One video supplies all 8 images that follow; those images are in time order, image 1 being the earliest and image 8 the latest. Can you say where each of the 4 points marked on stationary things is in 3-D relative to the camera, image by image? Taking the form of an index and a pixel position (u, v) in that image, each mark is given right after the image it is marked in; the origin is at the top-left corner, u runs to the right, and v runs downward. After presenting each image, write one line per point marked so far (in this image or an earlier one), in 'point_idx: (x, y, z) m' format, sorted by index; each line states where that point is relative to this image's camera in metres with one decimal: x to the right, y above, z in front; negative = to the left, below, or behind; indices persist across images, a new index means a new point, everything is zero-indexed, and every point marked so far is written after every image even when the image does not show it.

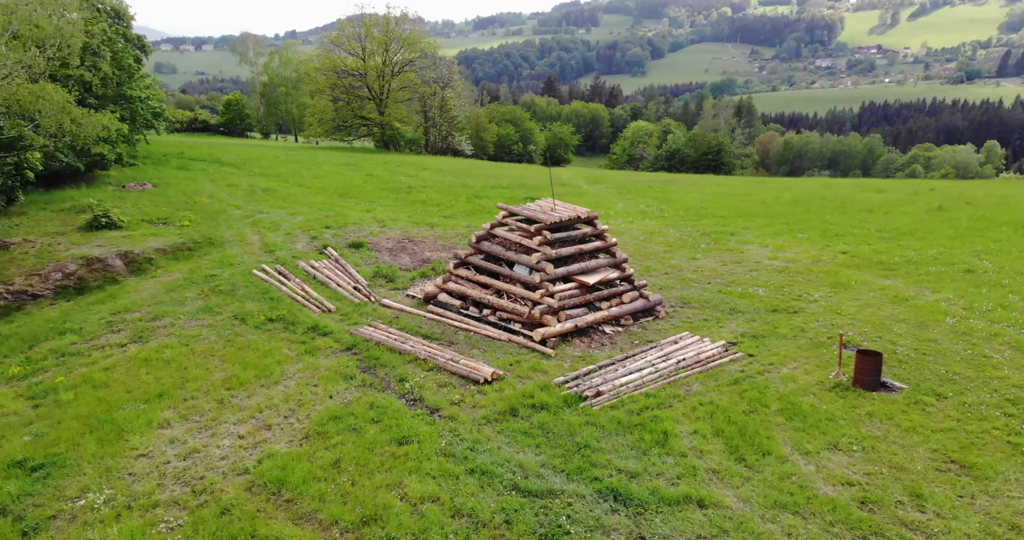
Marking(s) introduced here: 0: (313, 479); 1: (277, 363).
0: (-3.3, -3.4, +11.1) m
1: (-6.0, -2.3, +17.2) m
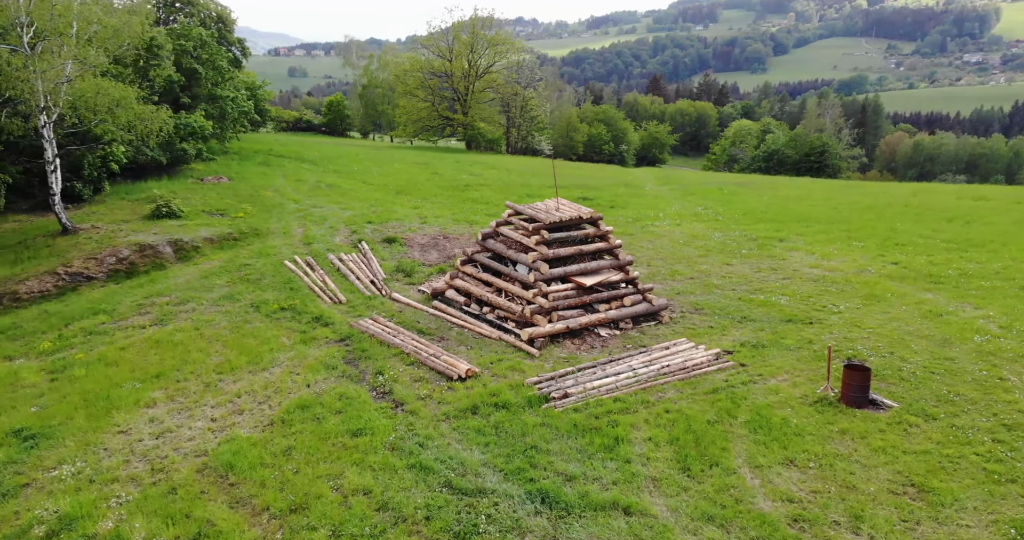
0: (-4.1, -3.2, +11.2) m
1: (-6.2, -2.0, +17.5) m
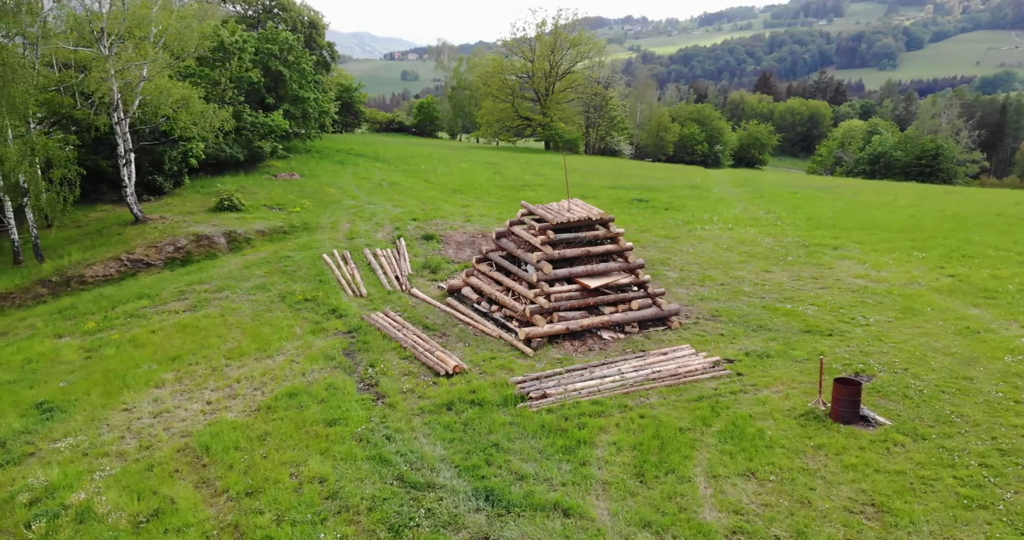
0: (-4.7, -3.0, +11.5) m
1: (-6.1, -1.8, +18.1) m
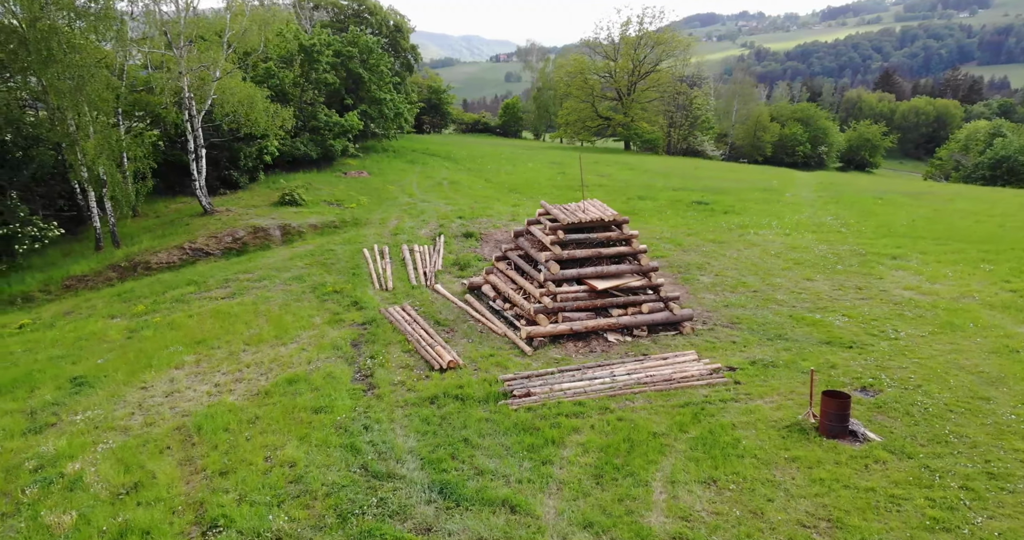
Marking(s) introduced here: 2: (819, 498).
0: (-5.0, -2.8, +12.0) m
1: (-5.7, -1.6, +18.7) m
2: (+3.9, -2.9, +8.8) m
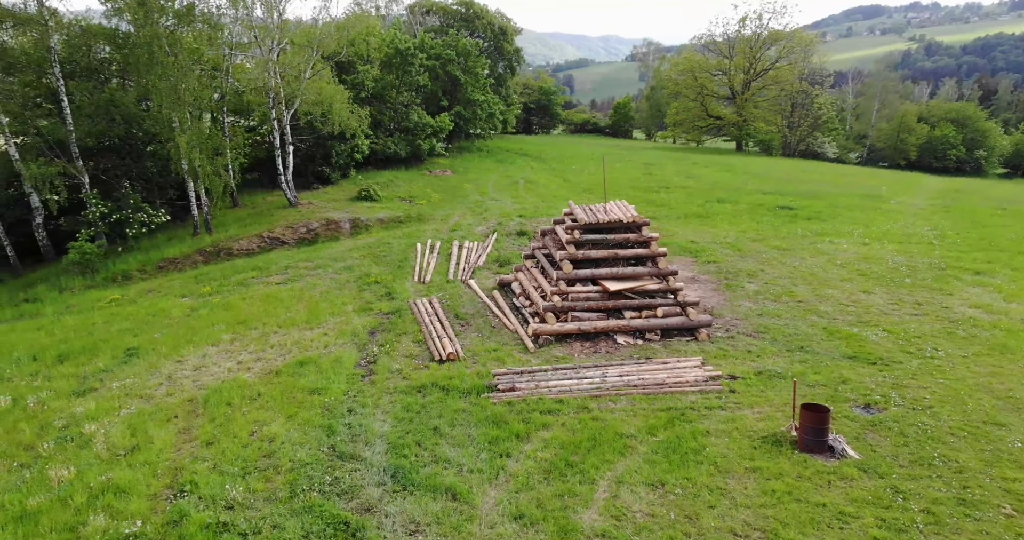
0: (-5.3, -2.5, +12.8) m
1: (-5.1, -1.3, +19.5) m
2: (+3.1, -3.0, +8.6) m
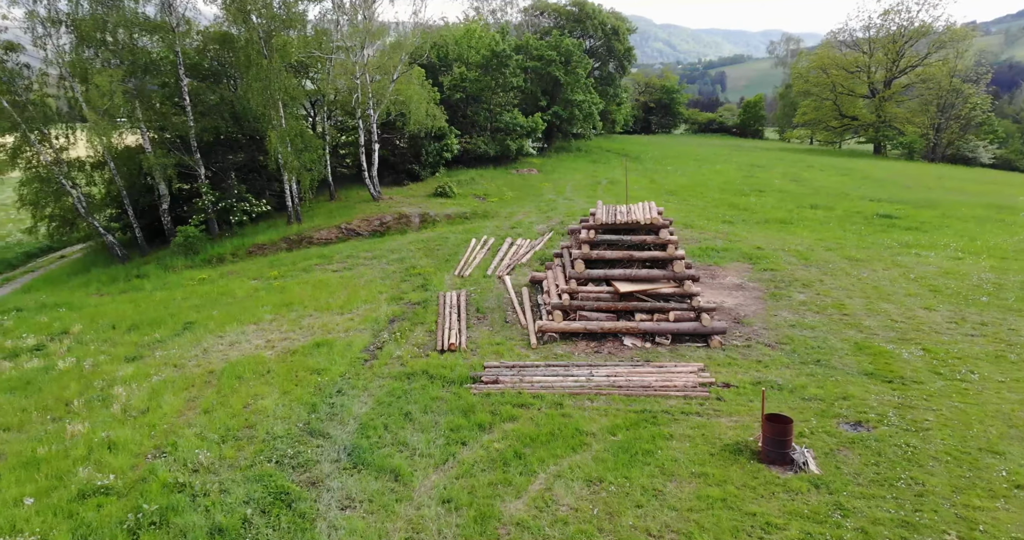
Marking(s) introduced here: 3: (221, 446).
0: (-5.6, -2.2, +13.9) m
1: (-4.4, -1.0, +20.5) m
2: (+2.2, -3.0, +8.5) m
3: (-4.5, -2.7, +10.4) m
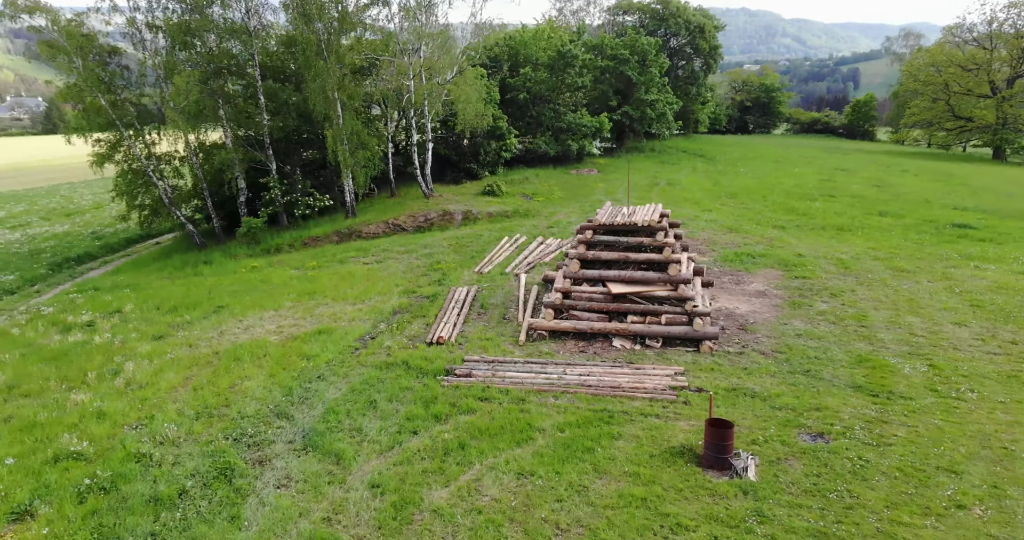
0: (-6.0, -1.9, +14.9) m
1: (-4.2, -0.8, +21.3) m
2: (+1.2, -3.1, +8.7) m
3: (-5.2, -2.5, +11.3) m
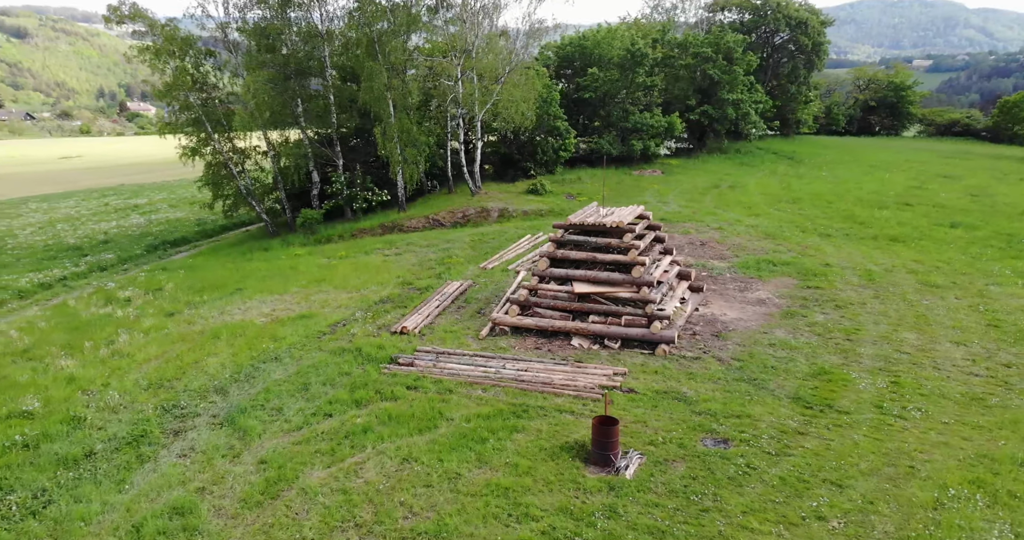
0: (-7.1, -1.6, +16.2) m
1: (-4.5, -0.5, +22.4) m
2: (-0.6, -3.1, +9.4) m
3: (-6.7, -2.2, +12.5) m
